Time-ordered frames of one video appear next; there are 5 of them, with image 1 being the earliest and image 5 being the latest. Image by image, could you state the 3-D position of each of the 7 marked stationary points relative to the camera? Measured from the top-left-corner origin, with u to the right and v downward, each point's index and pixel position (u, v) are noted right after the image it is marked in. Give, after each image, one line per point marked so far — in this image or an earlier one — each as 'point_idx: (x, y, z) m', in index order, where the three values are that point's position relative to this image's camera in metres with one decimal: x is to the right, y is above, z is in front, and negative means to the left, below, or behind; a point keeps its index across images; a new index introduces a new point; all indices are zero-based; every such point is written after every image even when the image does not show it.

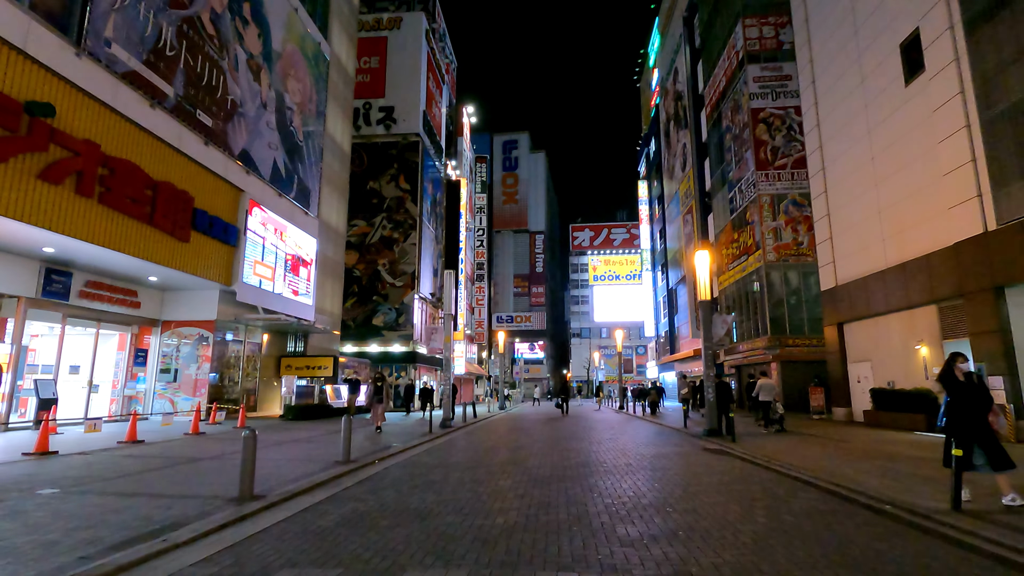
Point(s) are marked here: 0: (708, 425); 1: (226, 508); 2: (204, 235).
0: (+6.1, -4.2, +16.6) m
1: (-3.6, -2.8, +6.8) m
2: (-11.3, +2.0, +19.6) m
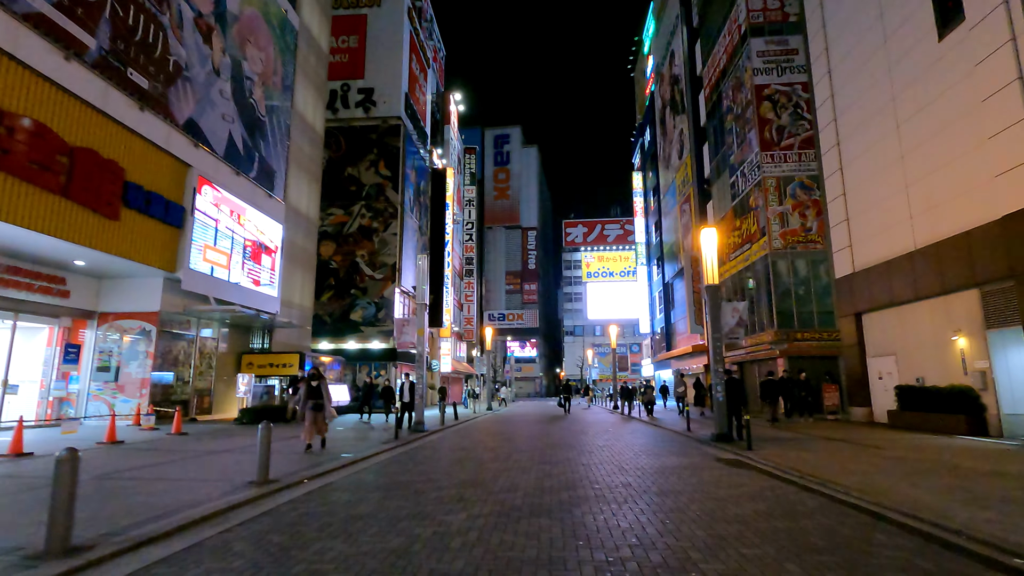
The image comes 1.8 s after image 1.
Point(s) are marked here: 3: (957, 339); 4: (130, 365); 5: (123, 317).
0: (+5.5, -3.7, +14.3) m
1: (-4.1, -2.3, +4.4) m
2: (-11.9, +2.4, +17.1) m
3: (+13.0, -1.5, +15.7) m
4: (-13.6, -2.7, +19.1) m
5: (-14.0, -1.0, +19.2) m
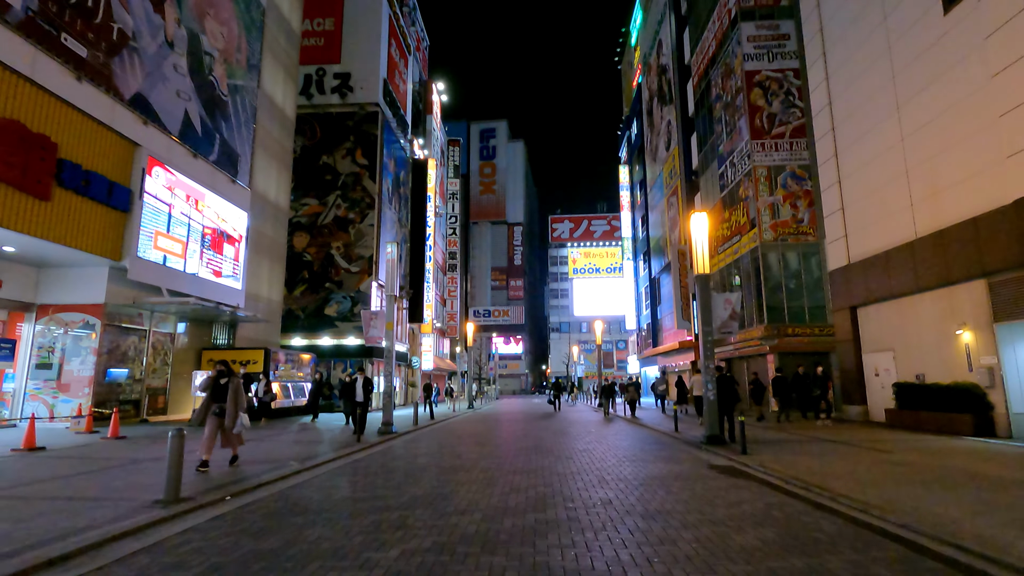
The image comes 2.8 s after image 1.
0: (+4.8, -3.5, +13.2) m
1: (-4.5, -2.1, +3.1) m
2: (-12.7, +2.7, +15.5) m
3: (+12.4, -1.2, +14.7) m
4: (-14.4, -2.4, +17.5) m
5: (-14.7, -0.7, +17.6) m
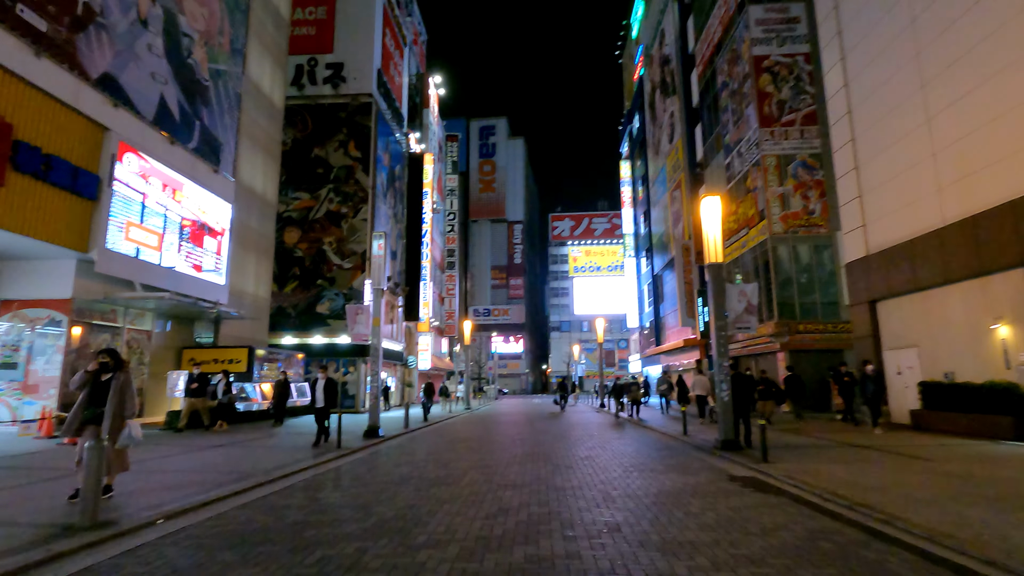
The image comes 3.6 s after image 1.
0: (+4.7, -3.3, +12.0) m
1: (-4.7, -1.9, +1.9) m
2: (-12.8, +2.9, +14.4) m
3: (+12.2, -1.0, +13.5) m
4: (-14.5, -2.2, +16.3) m
5: (-14.8, -0.5, +16.5) m
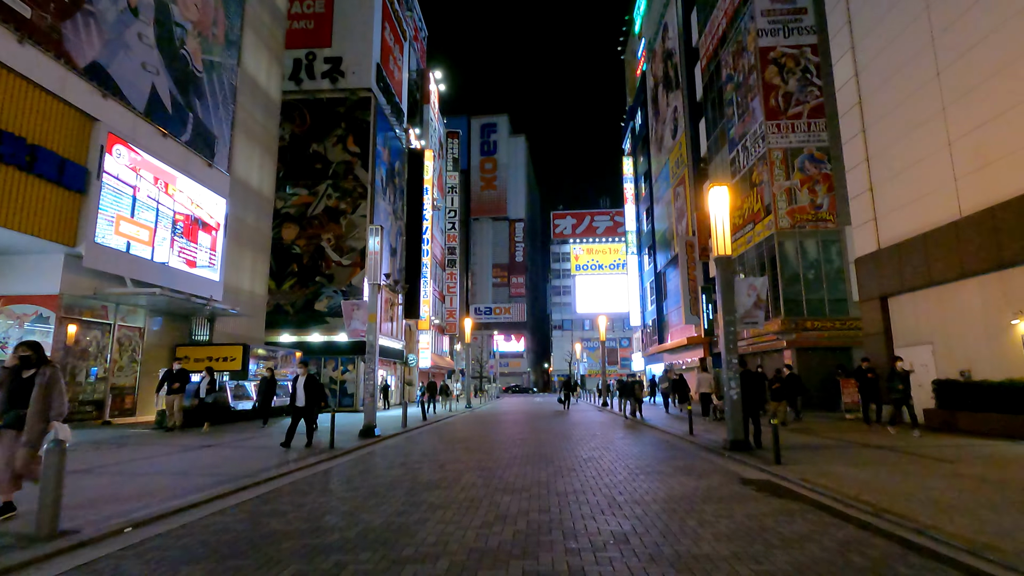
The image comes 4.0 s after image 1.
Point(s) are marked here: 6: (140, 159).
0: (+4.7, -3.1, +11.5) m
1: (-4.7, -1.8, +1.4) m
2: (-12.8, +3.0, +13.9) m
3: (+12.2, -0.9, +13.0) m
4: (-14.5, -2.1, +15.9) m
5: (-14.8, -0.4, +16.0) m
6: (-12.4, +4.3, +17.9) m
